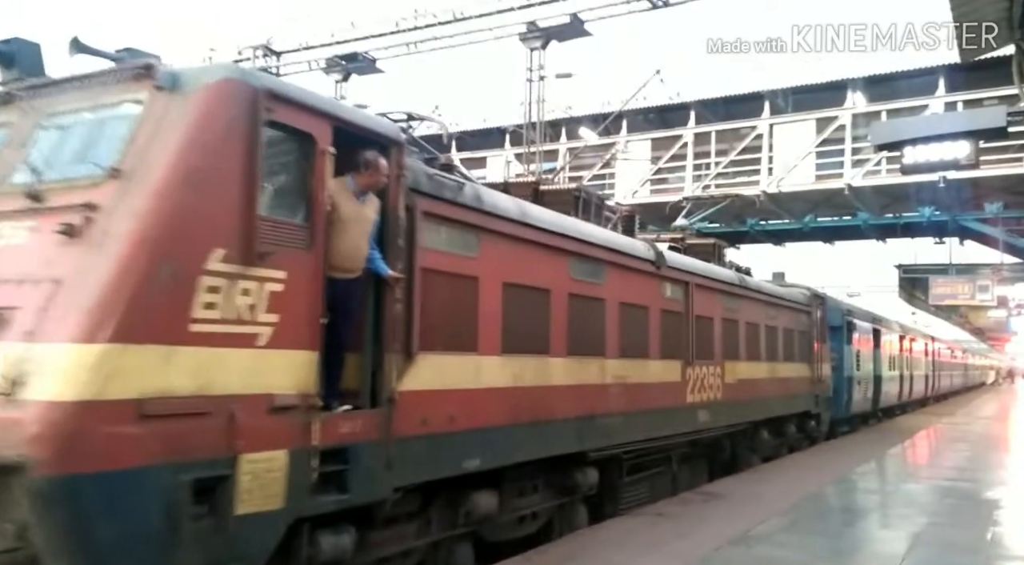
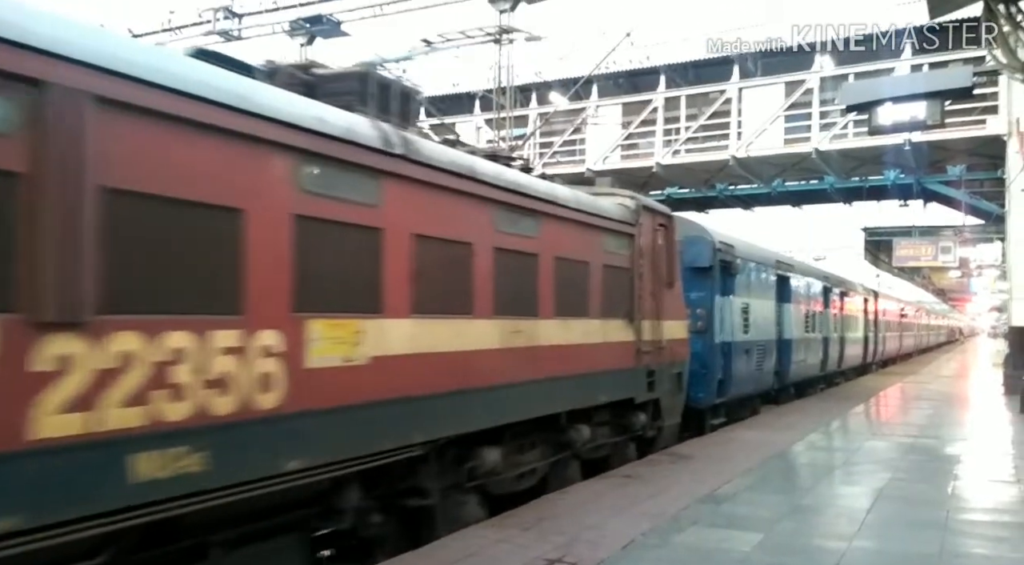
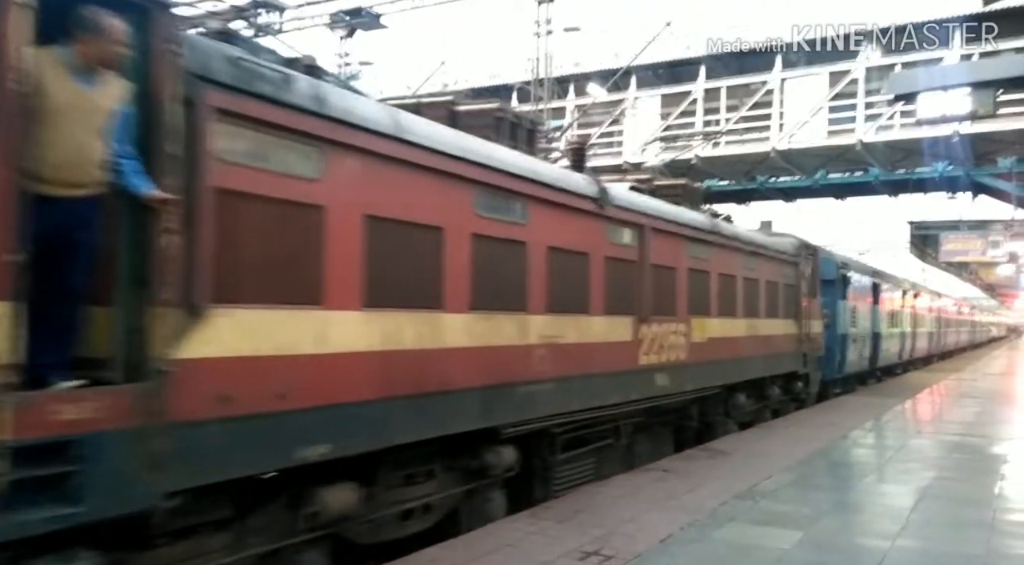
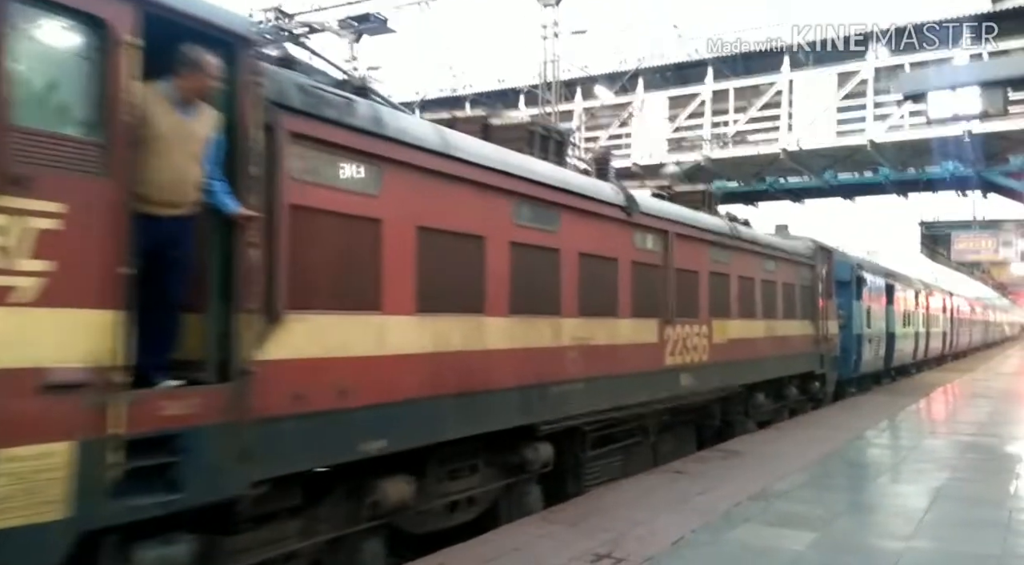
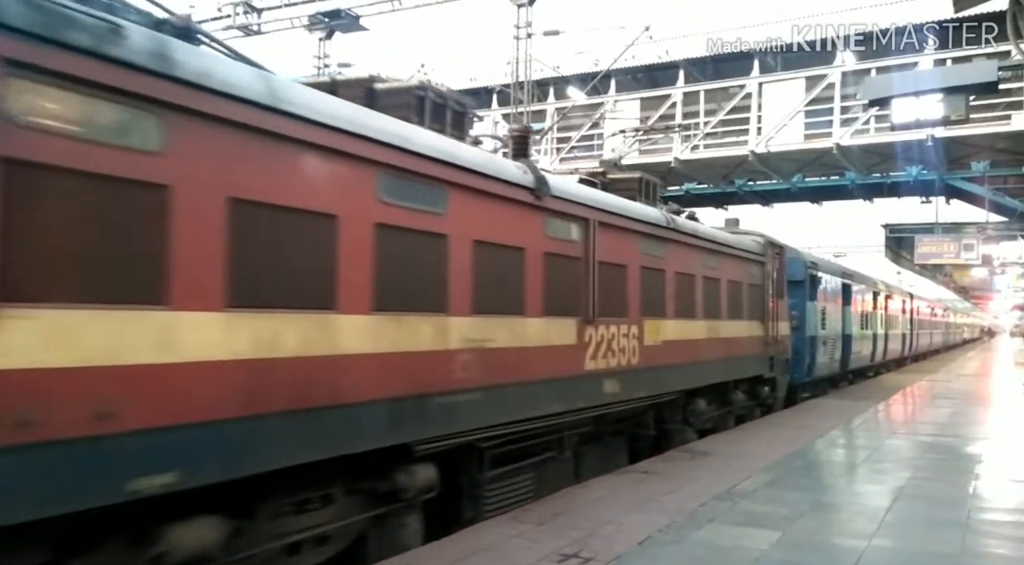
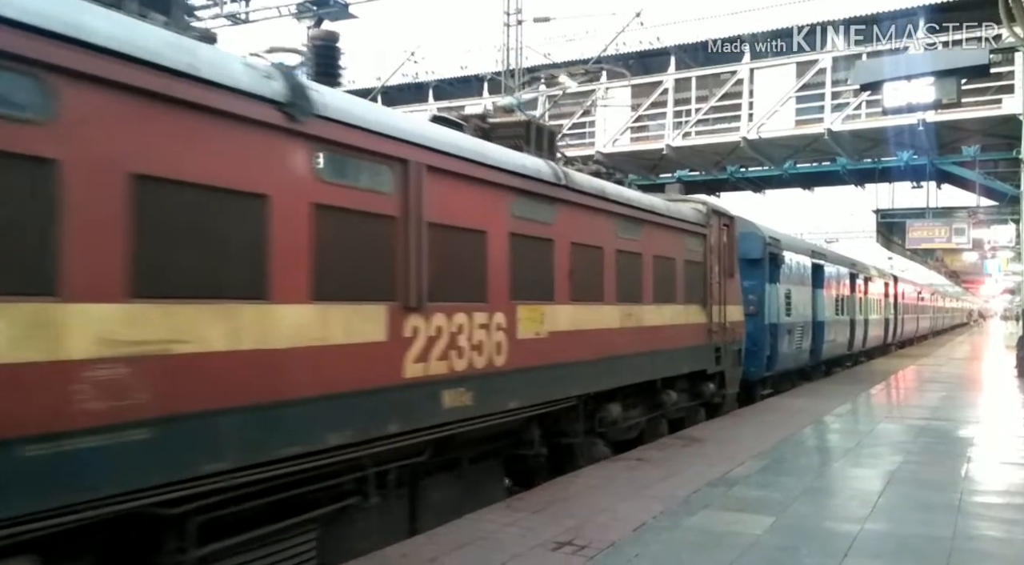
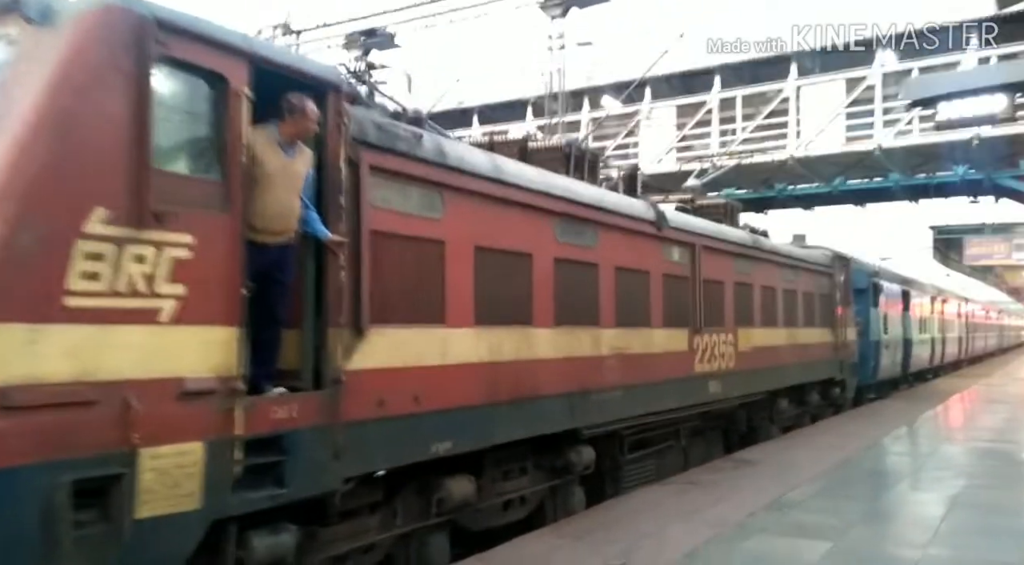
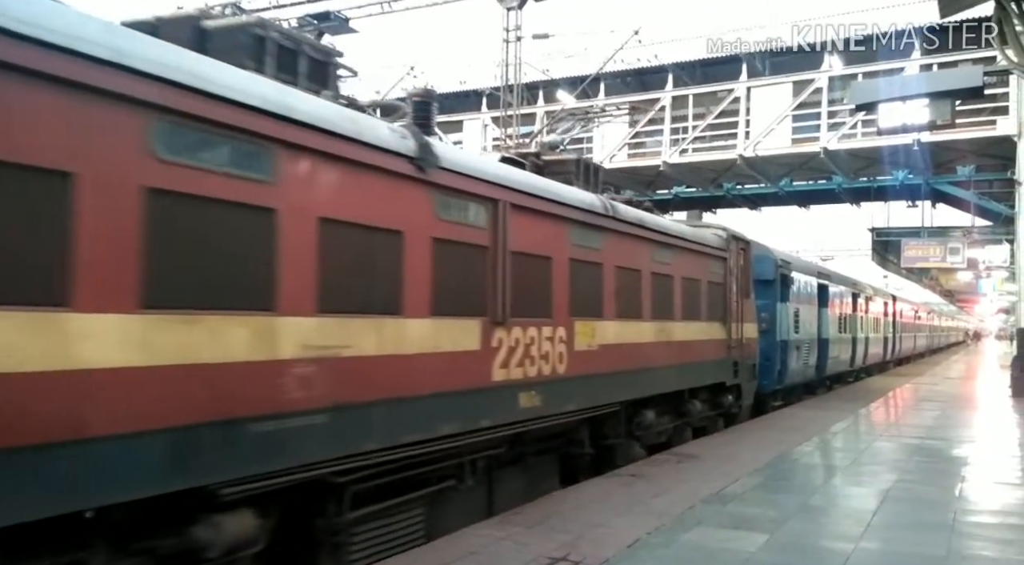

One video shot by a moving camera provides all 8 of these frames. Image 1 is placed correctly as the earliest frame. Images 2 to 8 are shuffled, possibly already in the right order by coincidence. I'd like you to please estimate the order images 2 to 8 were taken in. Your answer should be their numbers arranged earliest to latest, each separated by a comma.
7, 4, 3, 5, 8, 6, 2
